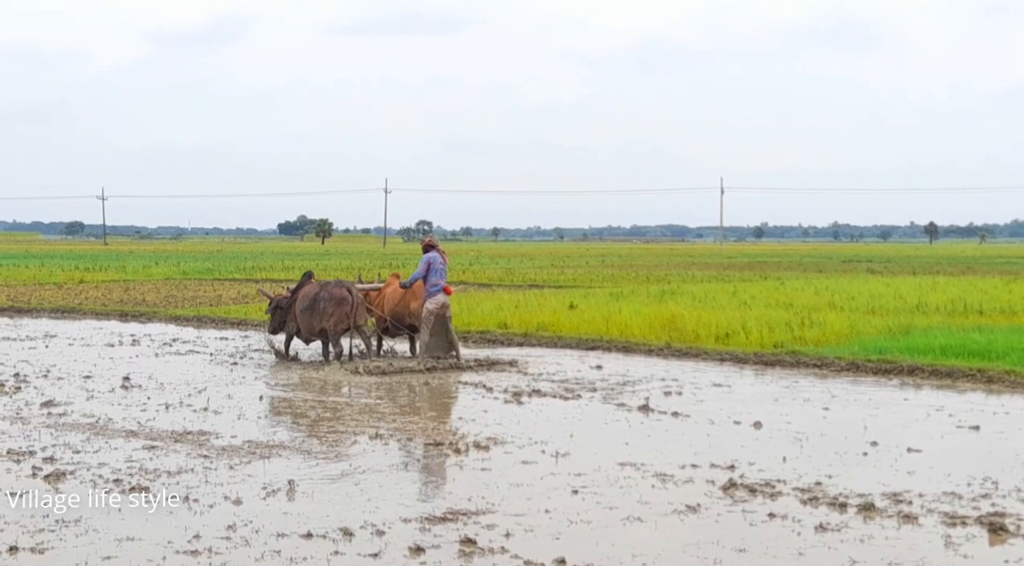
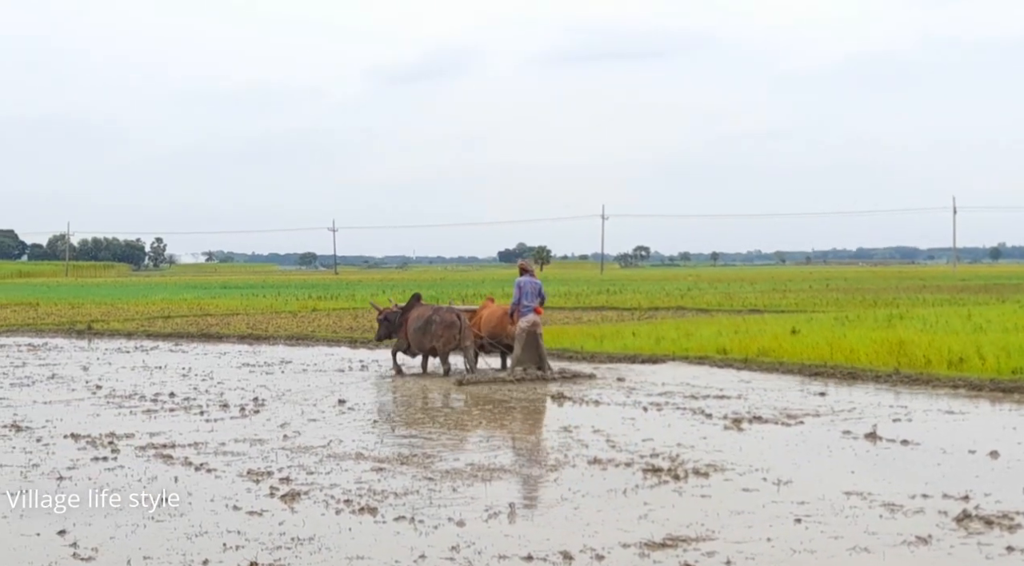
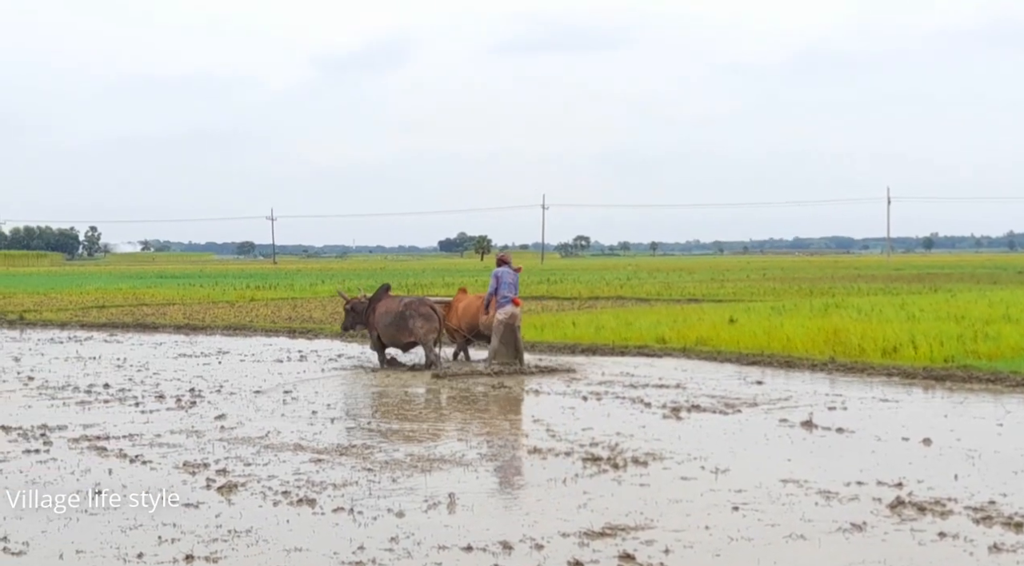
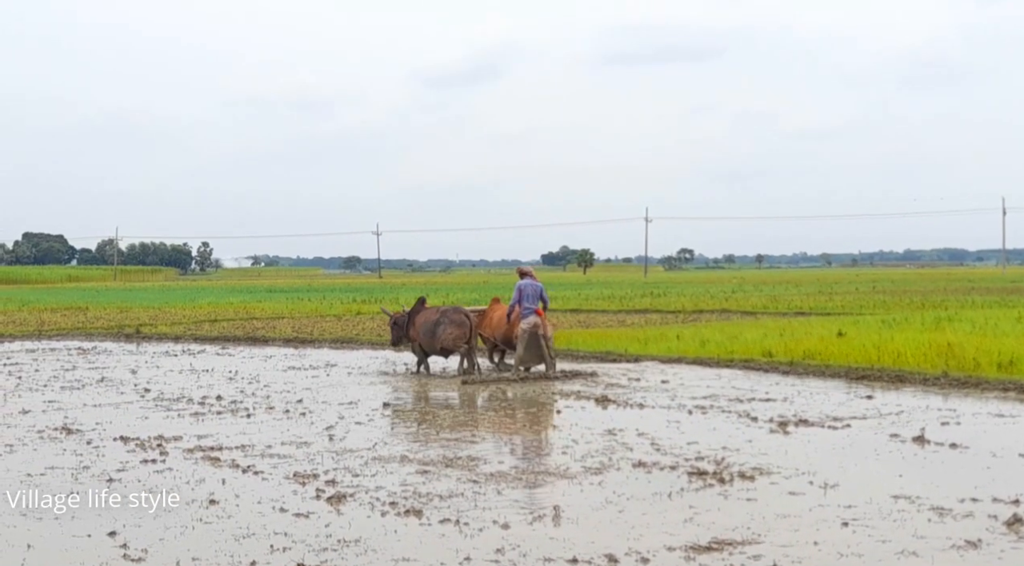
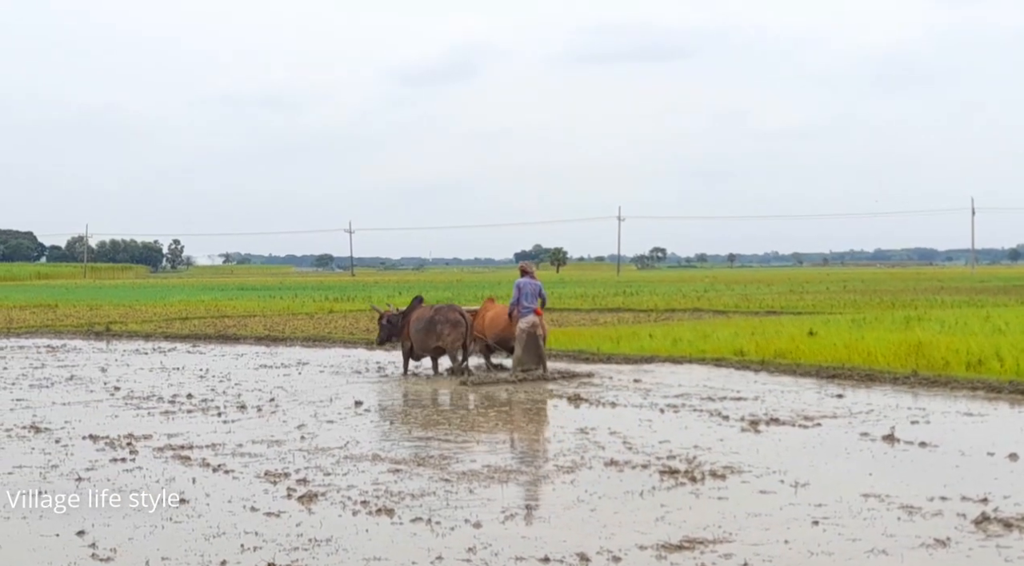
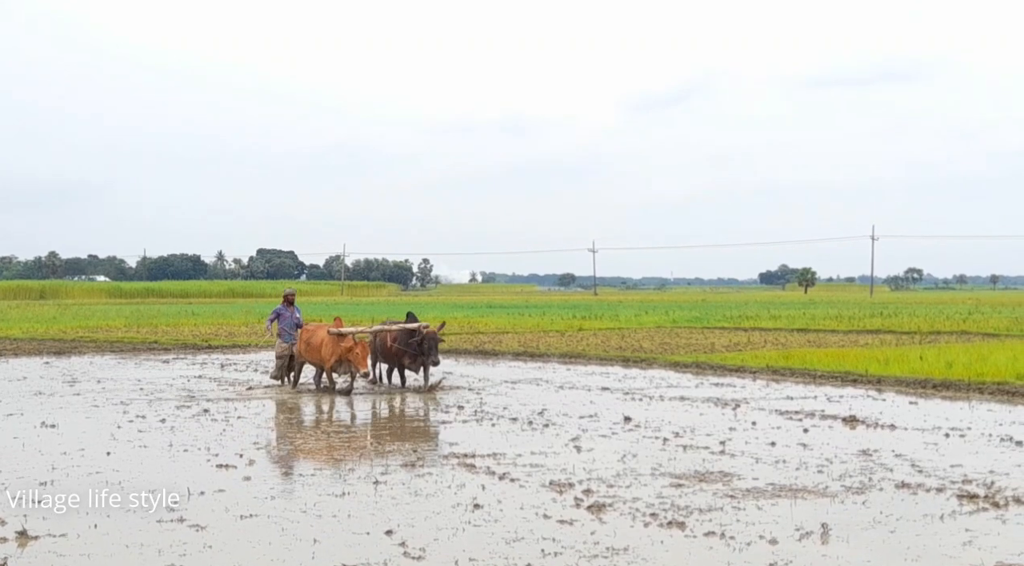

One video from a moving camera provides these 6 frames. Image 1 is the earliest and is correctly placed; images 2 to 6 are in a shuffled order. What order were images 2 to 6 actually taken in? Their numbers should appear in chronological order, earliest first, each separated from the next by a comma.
3, 2, 5, 4, 6
